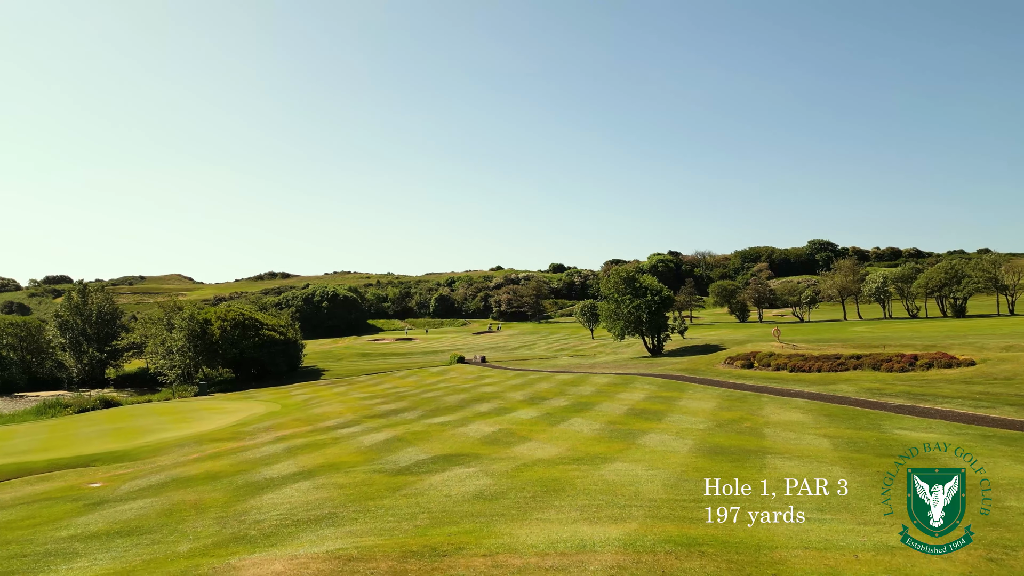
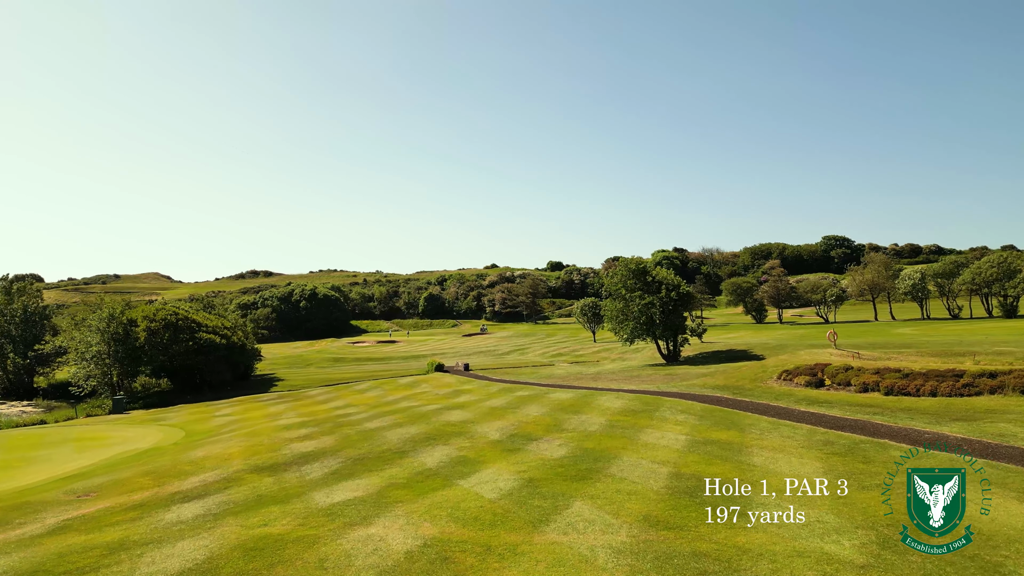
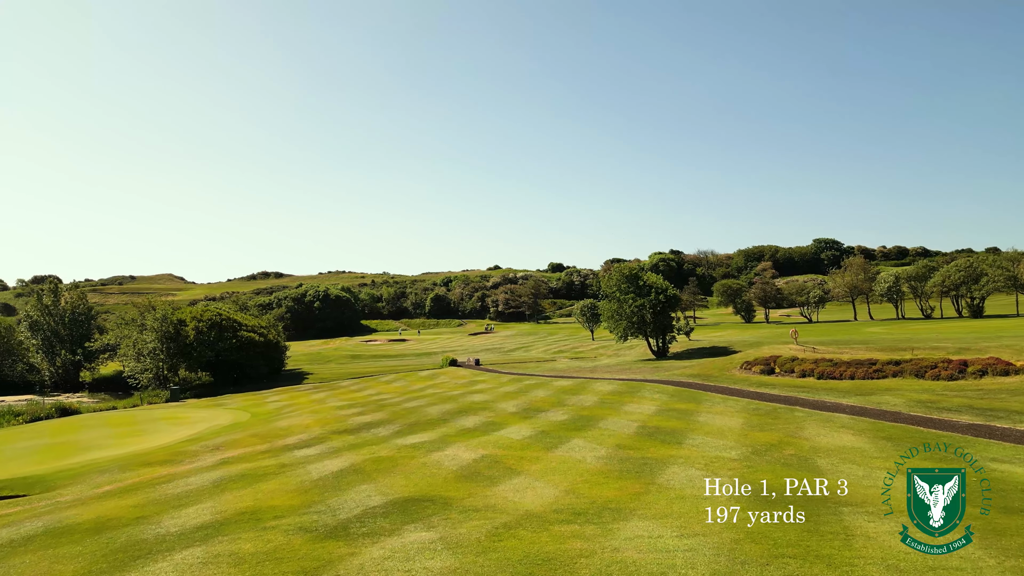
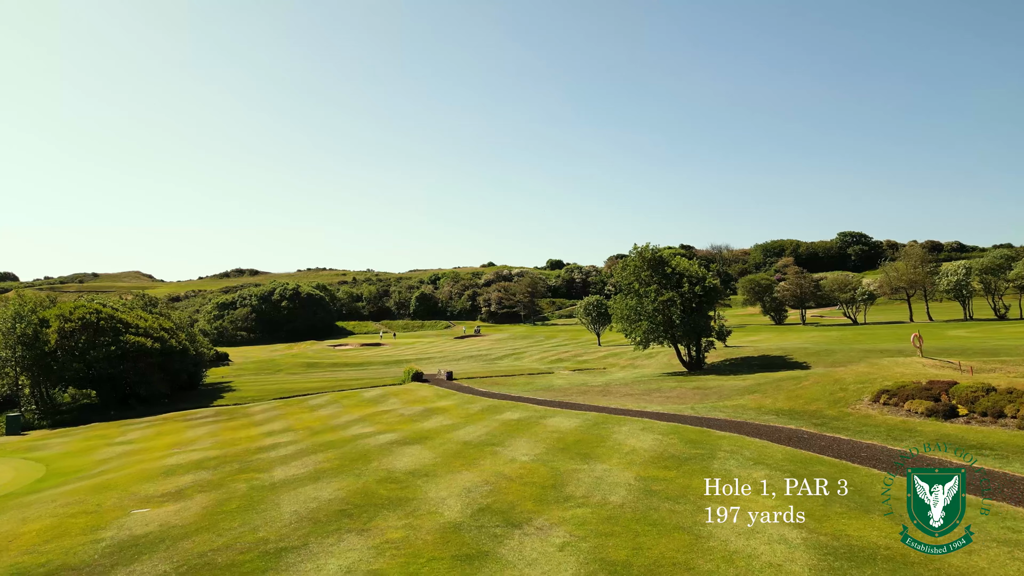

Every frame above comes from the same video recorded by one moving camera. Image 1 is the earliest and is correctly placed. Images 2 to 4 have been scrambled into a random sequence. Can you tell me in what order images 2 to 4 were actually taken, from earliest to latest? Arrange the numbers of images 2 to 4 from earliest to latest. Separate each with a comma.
3, 2, 4
